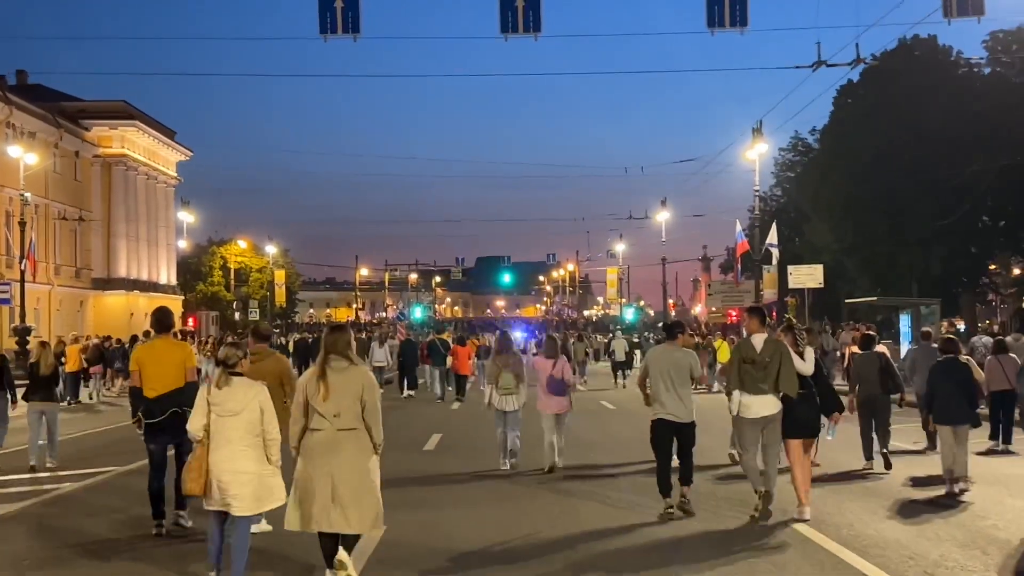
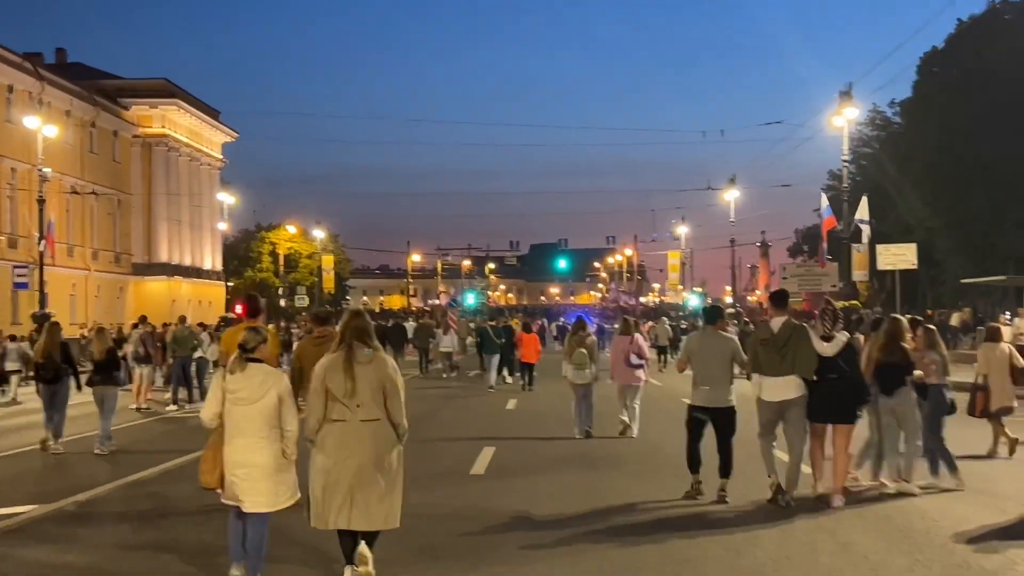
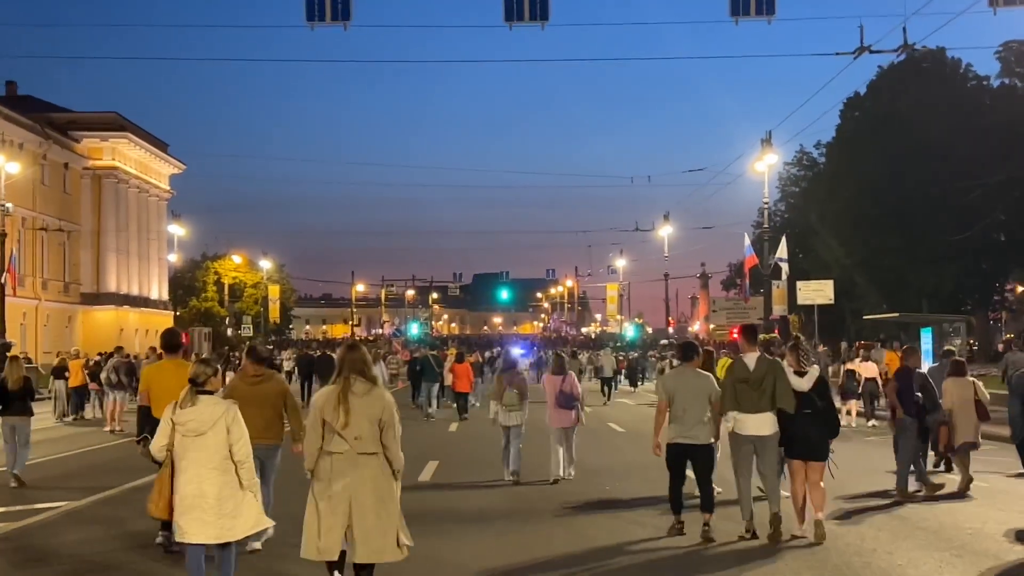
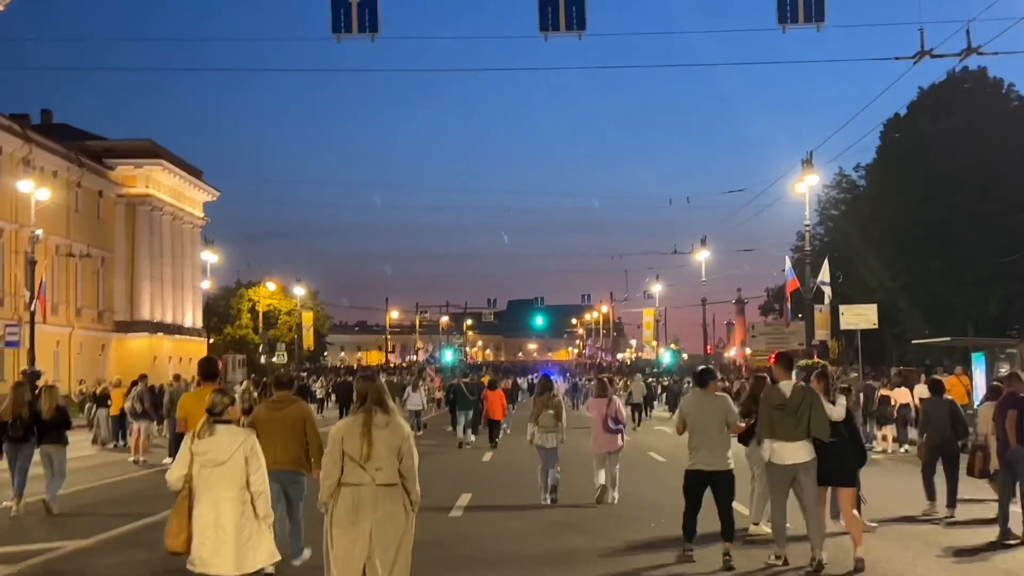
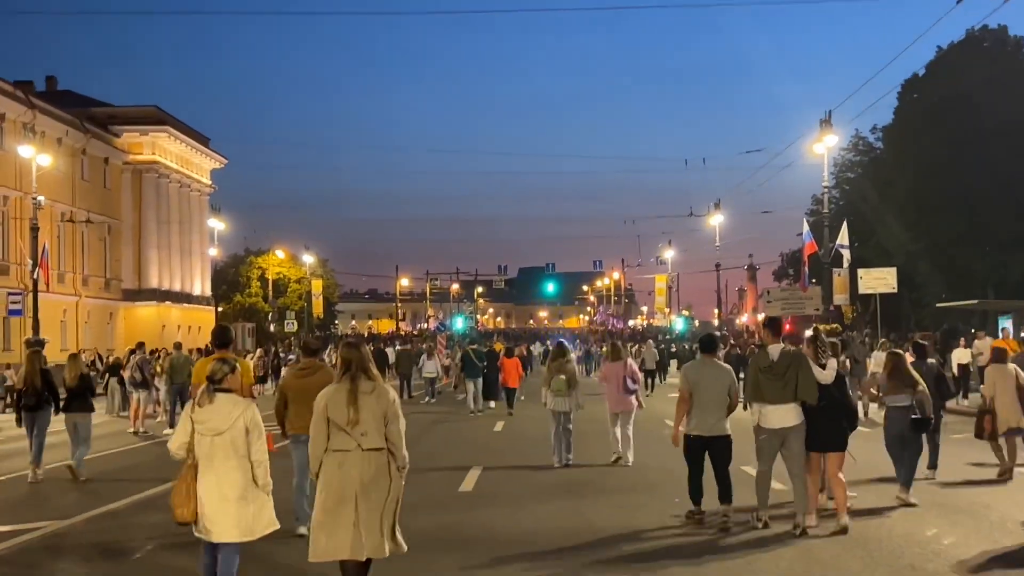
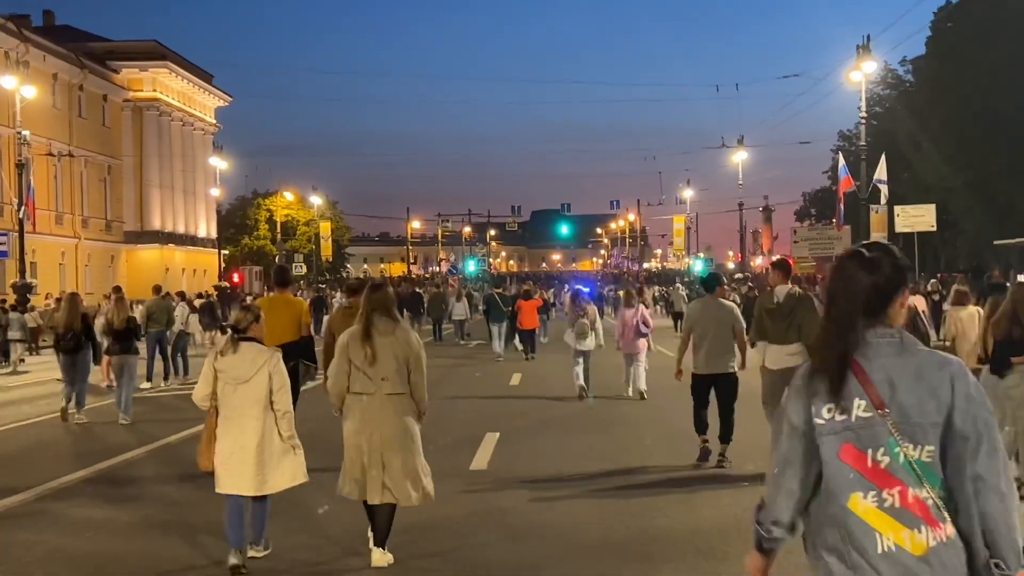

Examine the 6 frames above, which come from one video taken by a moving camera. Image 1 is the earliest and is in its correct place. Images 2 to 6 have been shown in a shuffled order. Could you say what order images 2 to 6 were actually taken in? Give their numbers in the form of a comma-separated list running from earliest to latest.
3, 4, 5, 2, 6
